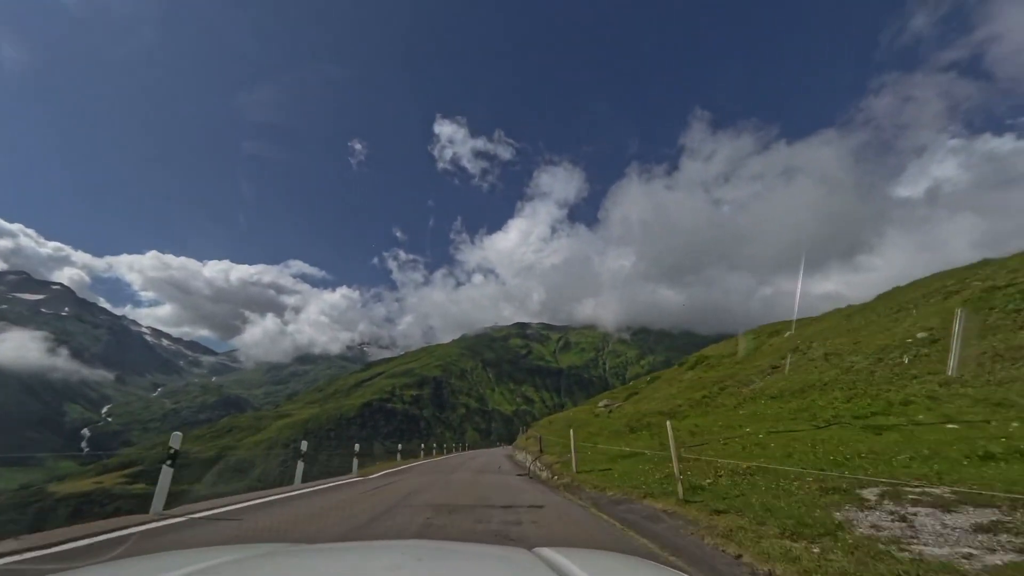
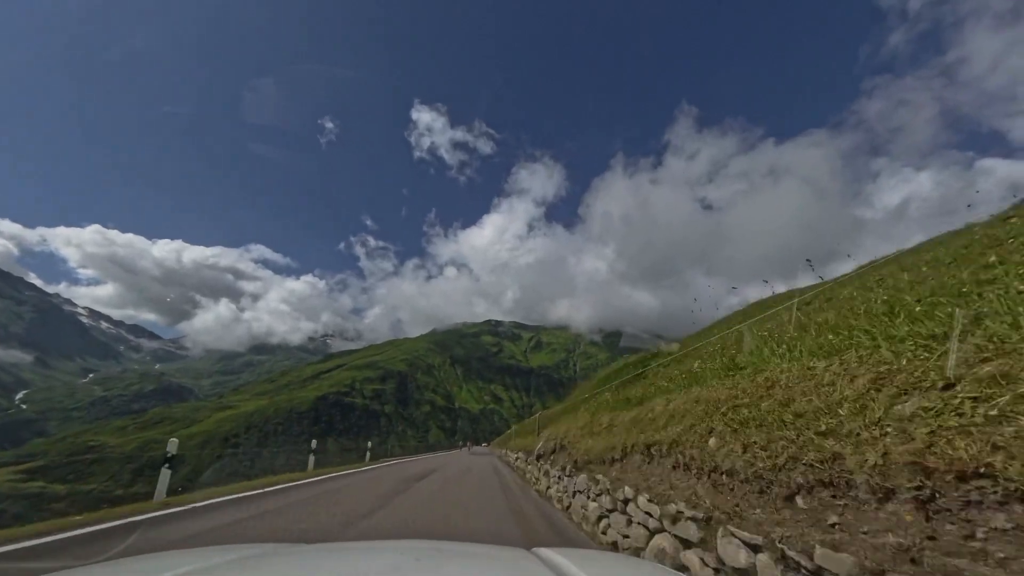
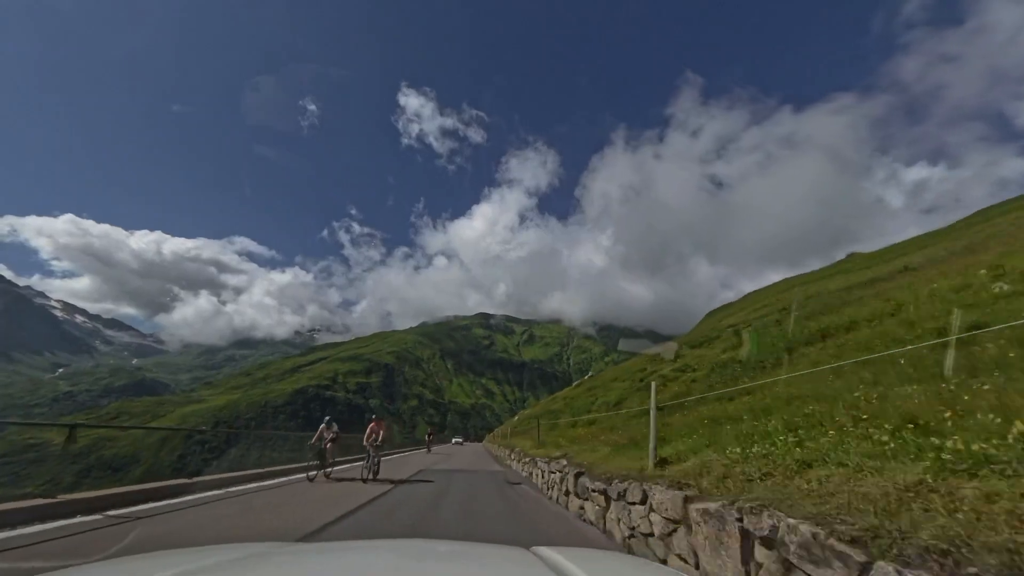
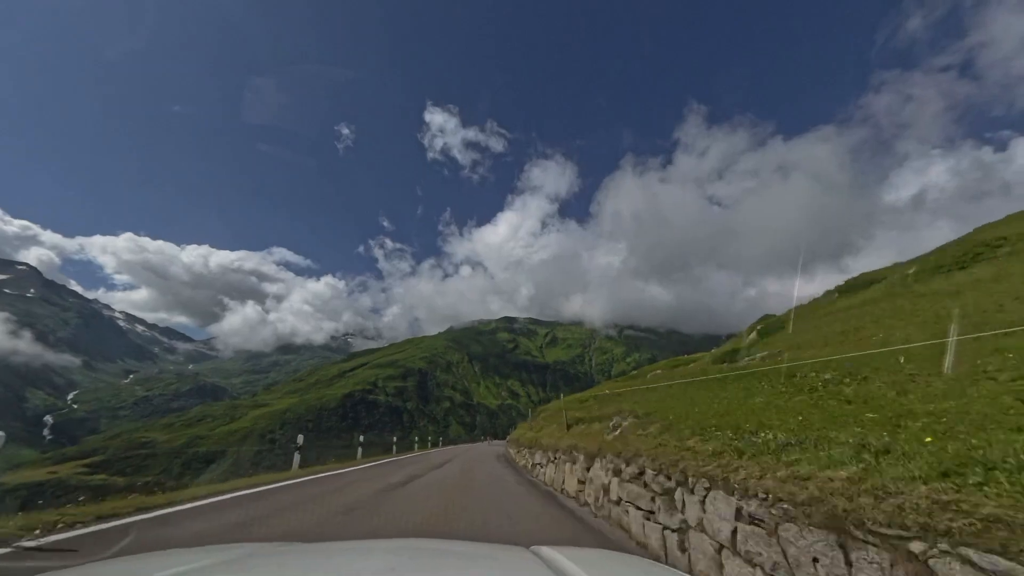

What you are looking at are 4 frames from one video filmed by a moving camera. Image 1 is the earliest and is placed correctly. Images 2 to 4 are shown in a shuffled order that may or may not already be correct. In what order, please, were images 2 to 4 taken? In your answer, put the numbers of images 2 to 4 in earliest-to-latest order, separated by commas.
4, 2, 3
